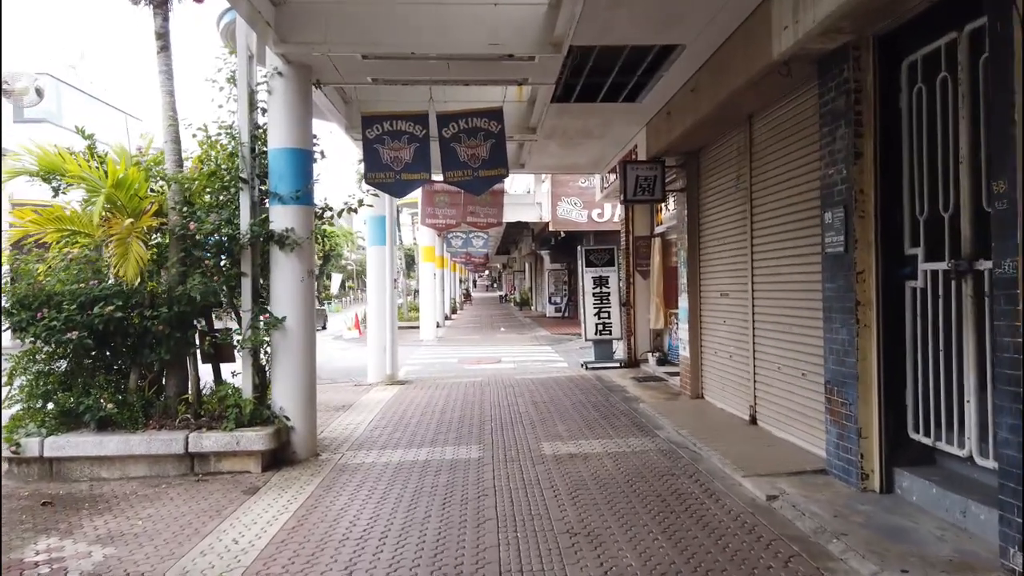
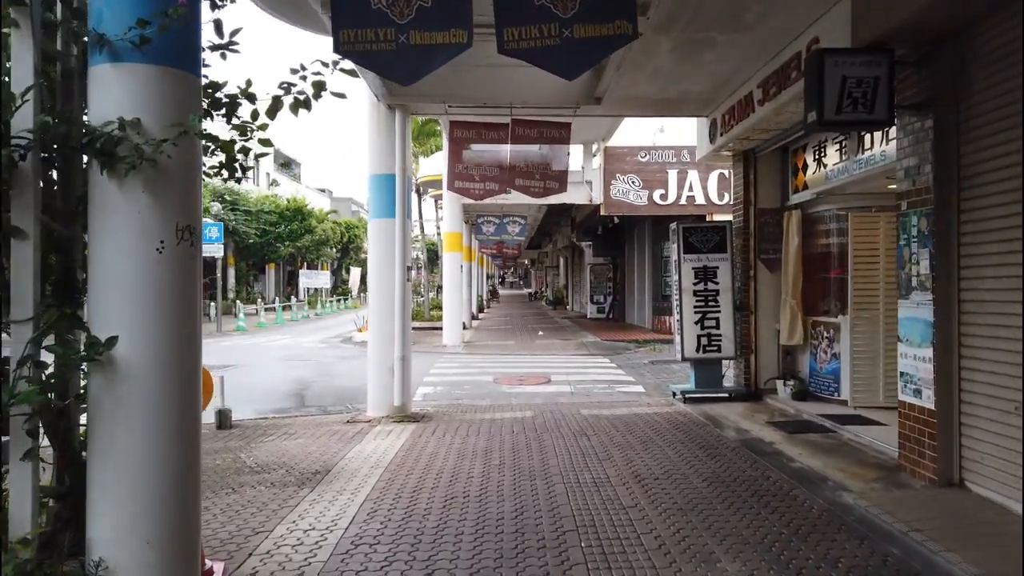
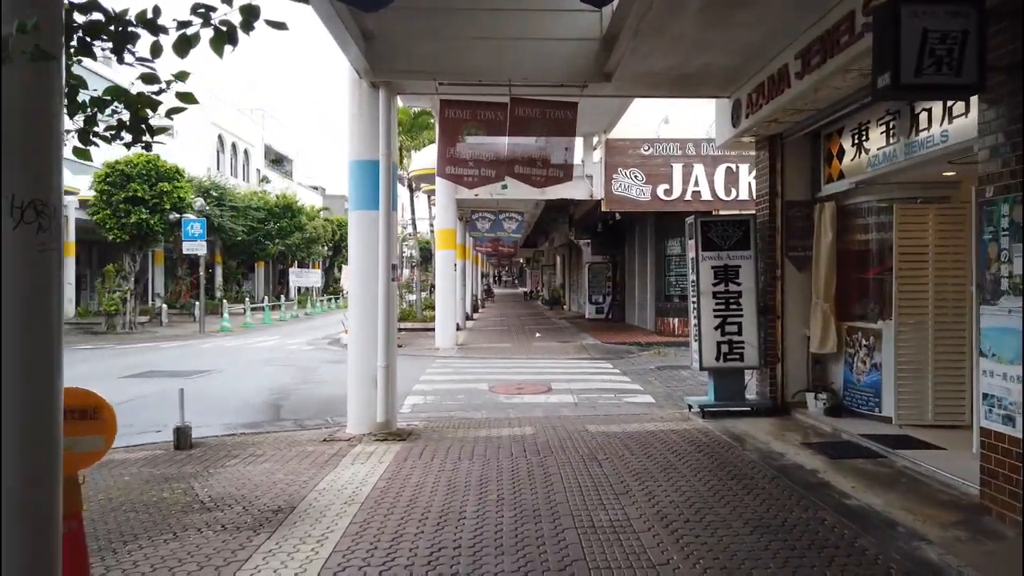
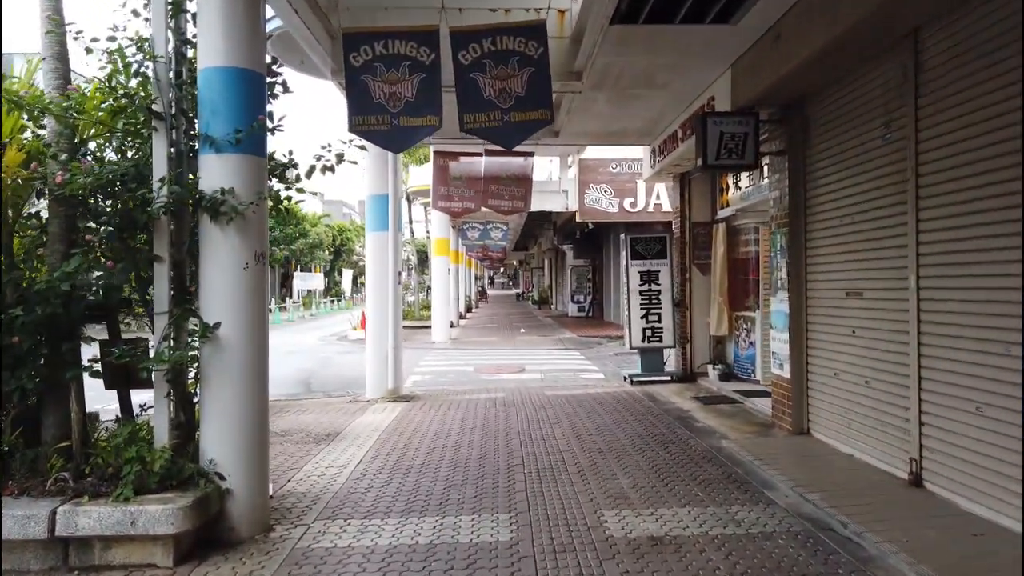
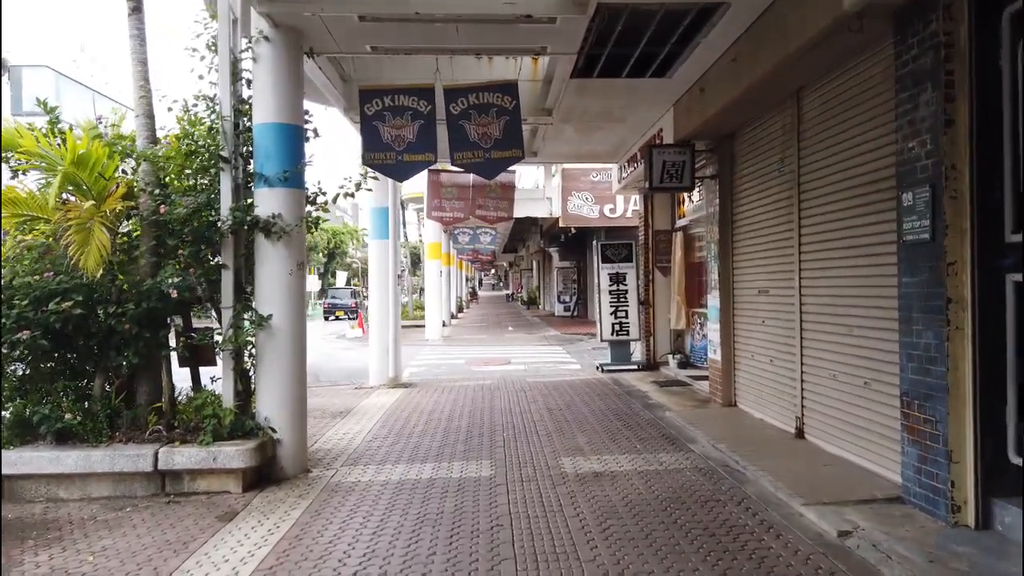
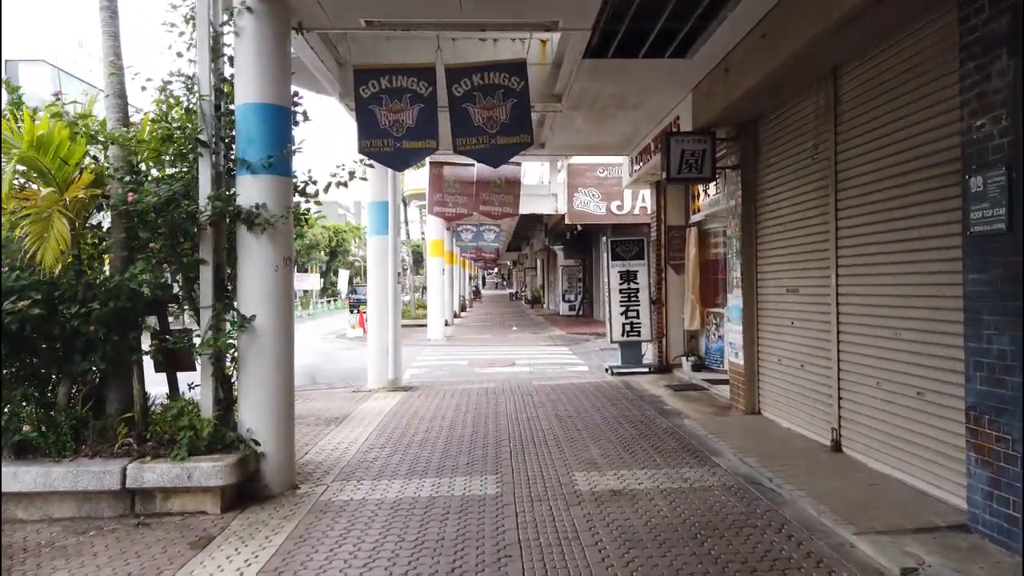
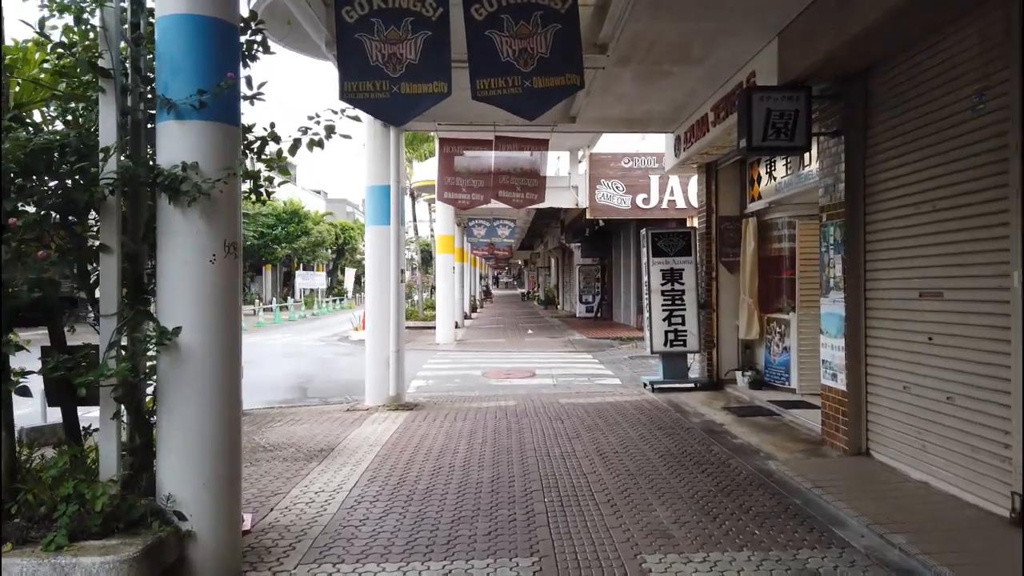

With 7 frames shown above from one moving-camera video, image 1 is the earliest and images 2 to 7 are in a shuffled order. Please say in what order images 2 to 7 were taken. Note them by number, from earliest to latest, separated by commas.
5, 6, 4, 7, 2, 3
